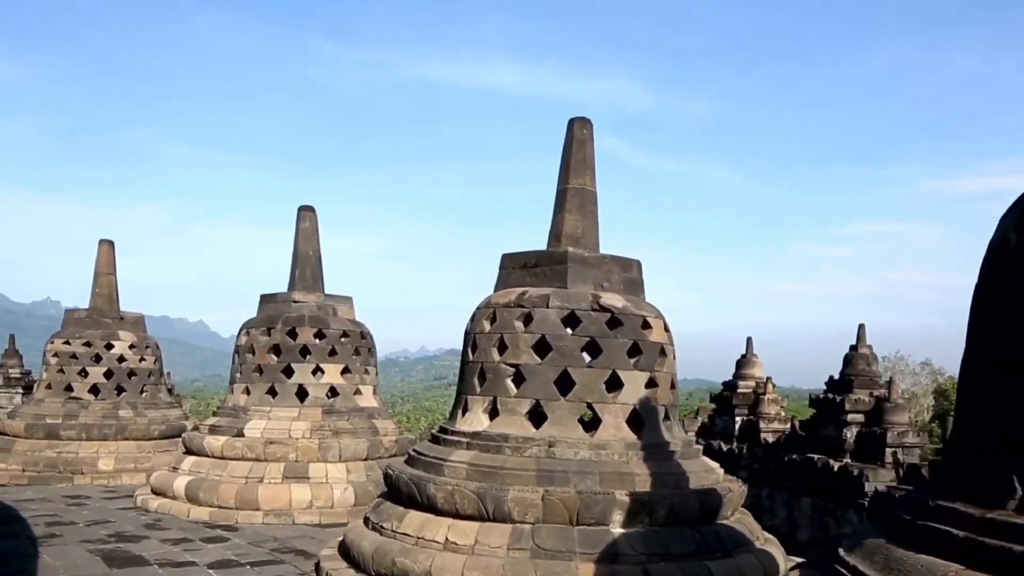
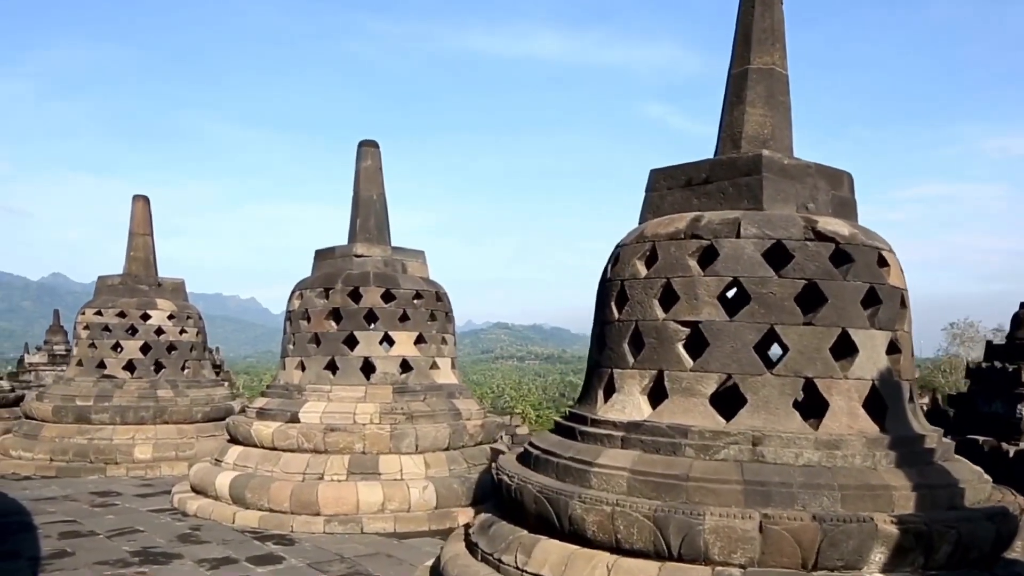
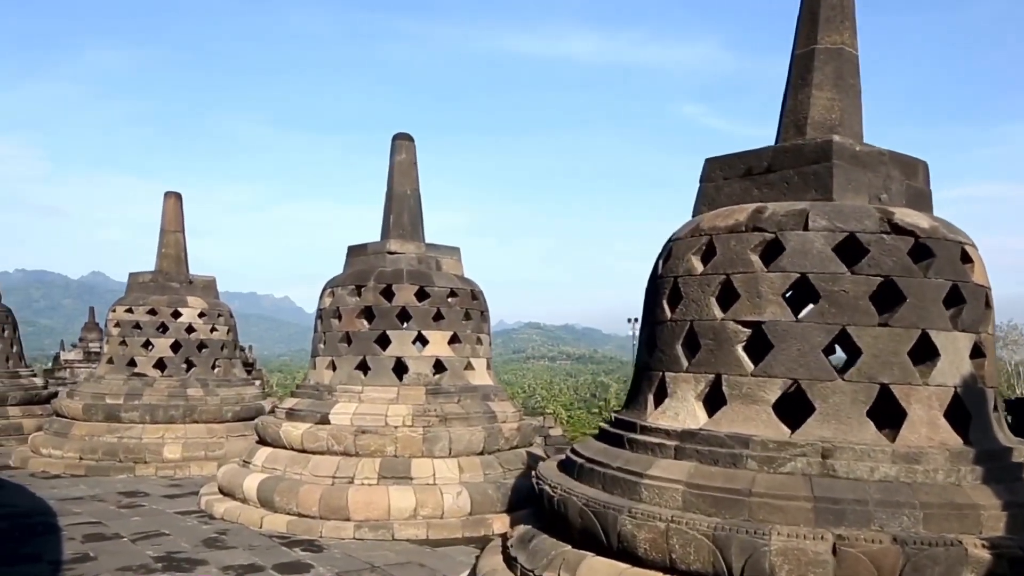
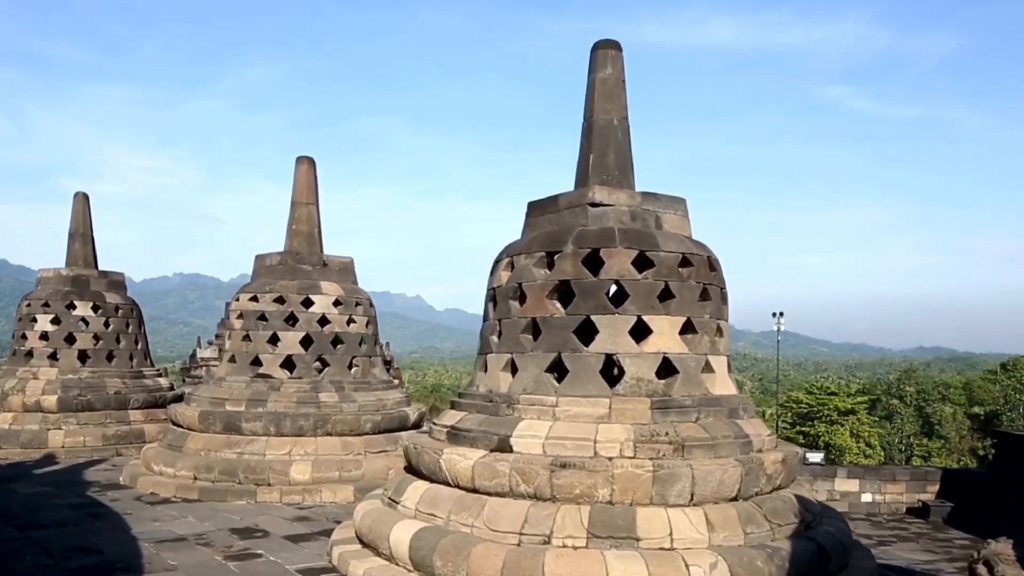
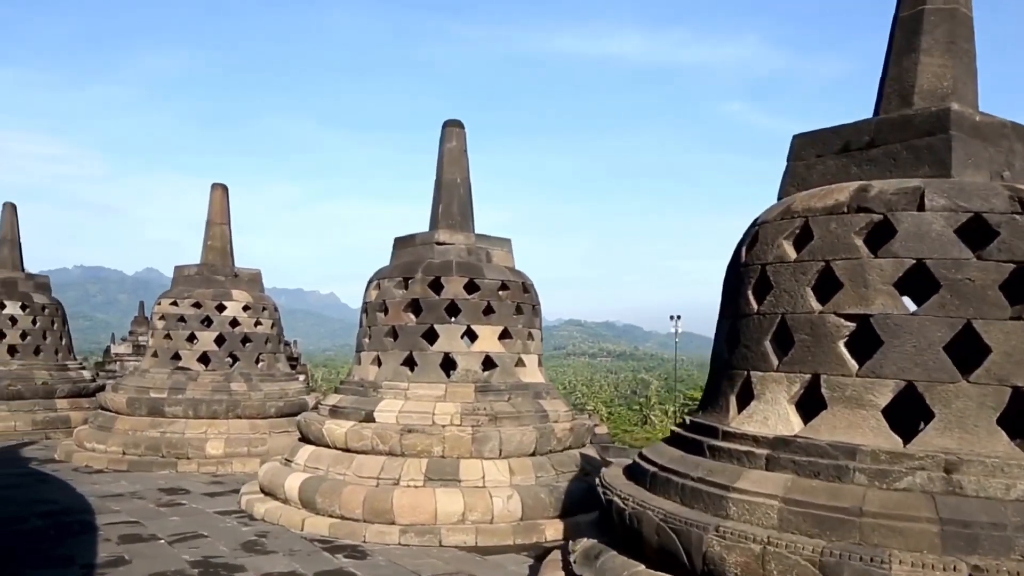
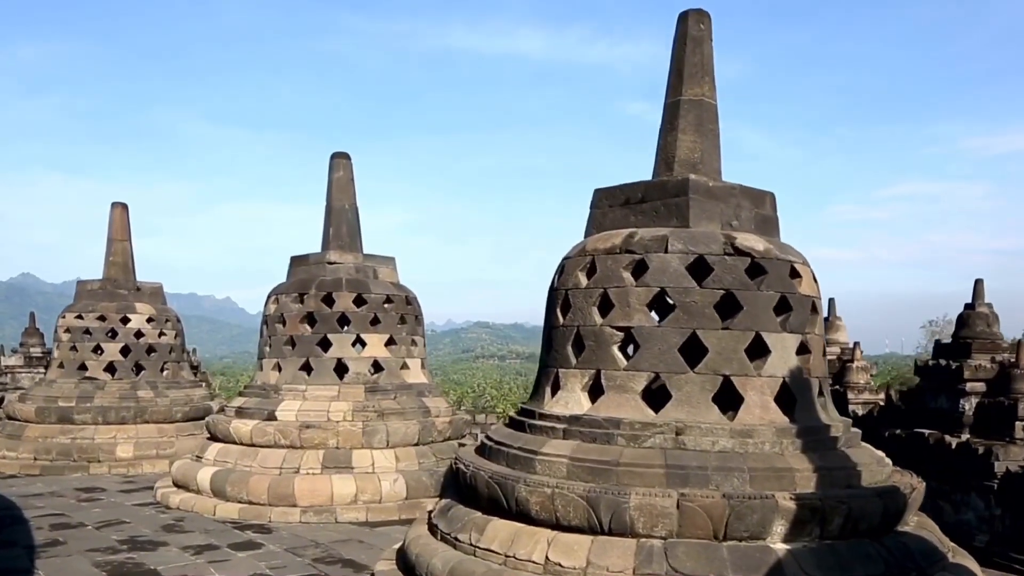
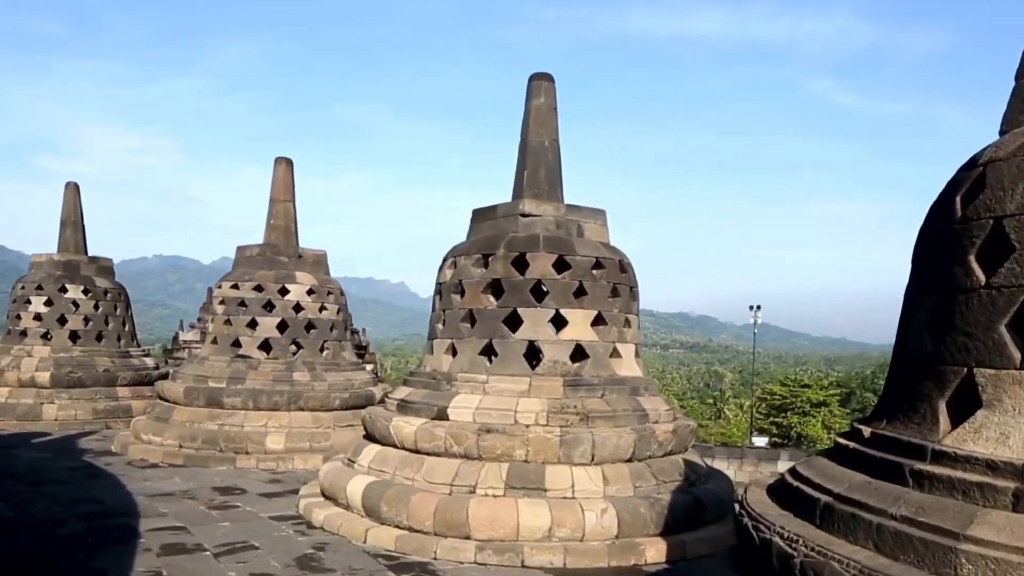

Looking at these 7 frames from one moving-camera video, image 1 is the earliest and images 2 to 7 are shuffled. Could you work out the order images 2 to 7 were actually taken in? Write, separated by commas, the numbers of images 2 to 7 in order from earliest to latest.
6, 2, 3, 5, 7, 4
